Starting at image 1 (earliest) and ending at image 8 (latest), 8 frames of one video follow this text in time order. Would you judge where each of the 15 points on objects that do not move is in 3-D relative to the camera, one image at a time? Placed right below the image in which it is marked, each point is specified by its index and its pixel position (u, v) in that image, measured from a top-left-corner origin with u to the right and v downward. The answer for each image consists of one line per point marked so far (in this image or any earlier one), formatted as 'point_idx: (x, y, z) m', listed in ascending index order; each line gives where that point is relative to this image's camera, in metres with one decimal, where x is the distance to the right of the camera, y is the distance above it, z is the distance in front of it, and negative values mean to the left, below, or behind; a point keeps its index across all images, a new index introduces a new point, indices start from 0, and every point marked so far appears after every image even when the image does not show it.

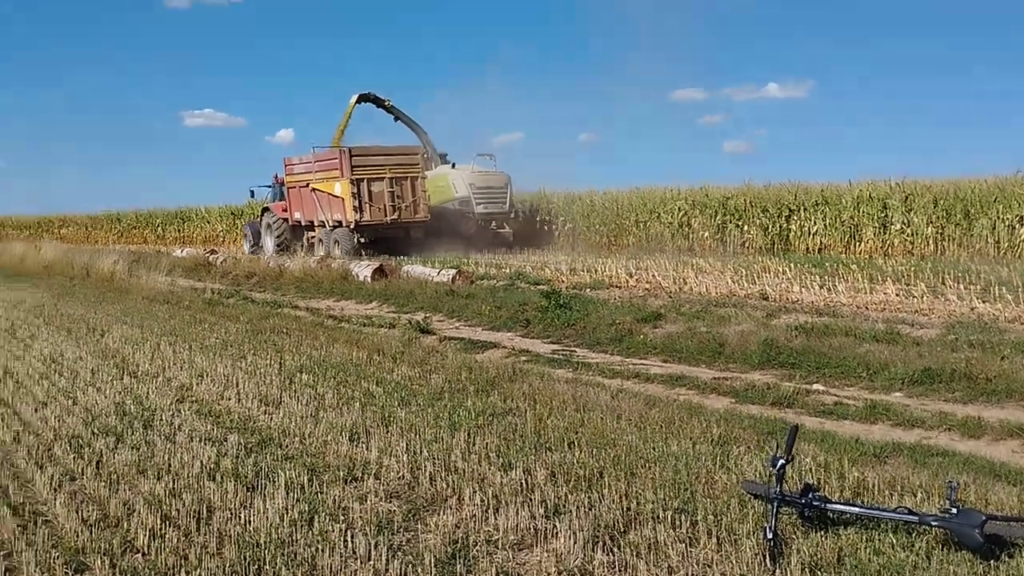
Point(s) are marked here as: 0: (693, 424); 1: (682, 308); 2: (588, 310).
0: (+1.1, -0.8, +5.1) m
1: (+2.3, -0.3, +11.4) m
2: (+1.1, -0.3, +11.7) m
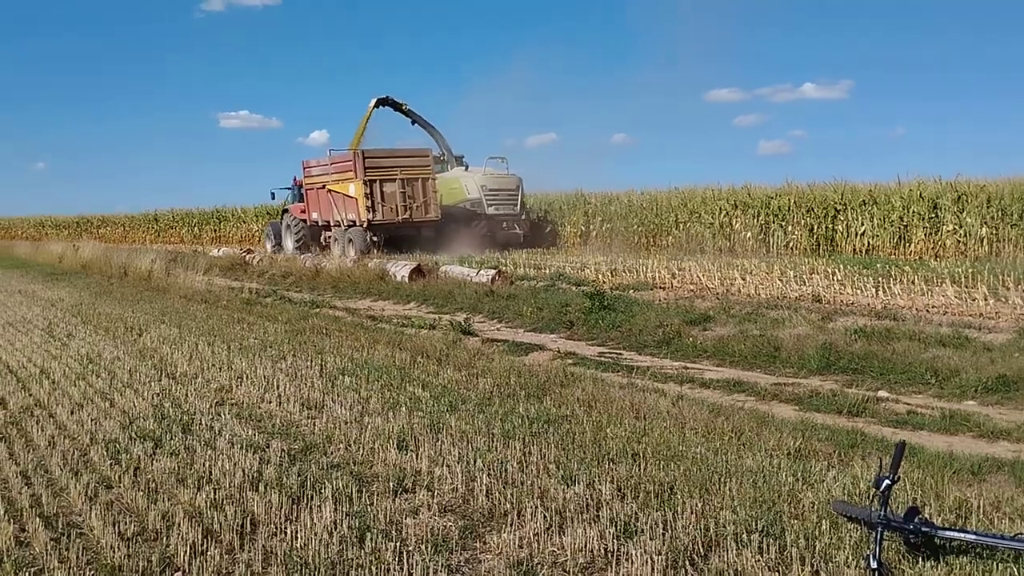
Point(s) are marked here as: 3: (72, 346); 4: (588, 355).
0: (+1.4, -0.8, +4.7) m
1: (+2.9, -0.3, +11.0) m
2: (+1.6, -0.4, +11.4) m
3: (-4.7, -0.6, +9.0) m
4: (+0.8, -0.8, +9.3) m
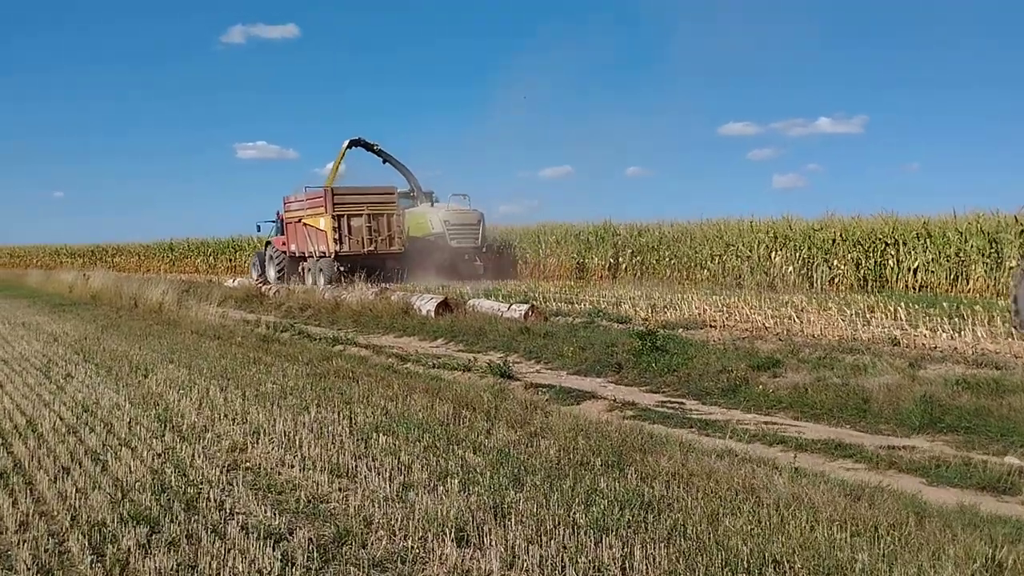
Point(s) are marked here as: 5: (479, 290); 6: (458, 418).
0: (+1.9, -1.1, +3.6) m
1: (+3.4, -0.8, +9.8) m
2: (+2.2, -0.8, +10.3) m
3: (-4.2, -1.0, +8.0) m
4: (+1.3, -1.2, +8.2) m
5: (-0.8, -0.1, +19.6) m
6: (-0.4, -1.0, +6.2) m
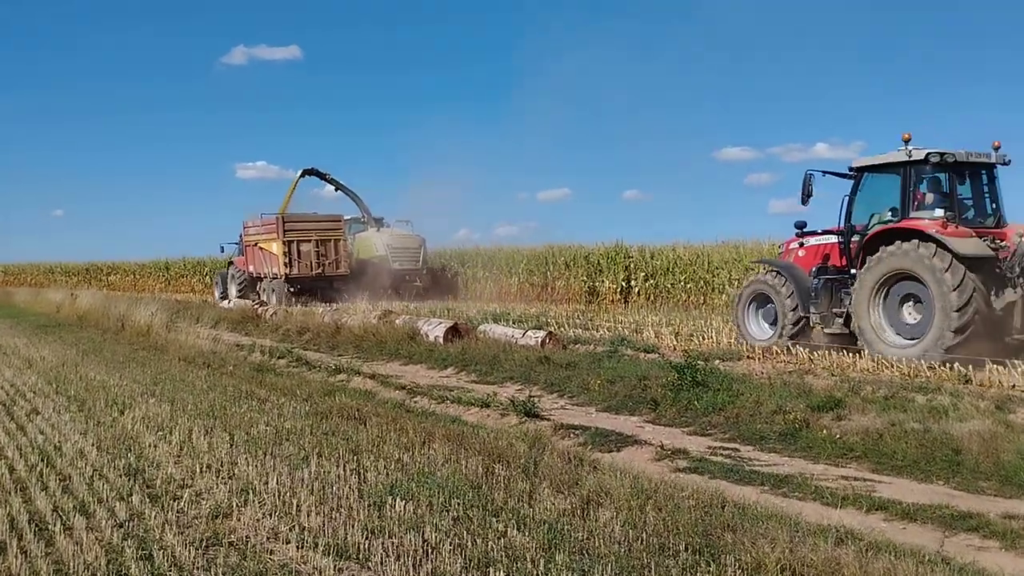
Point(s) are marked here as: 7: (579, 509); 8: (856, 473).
0: (+2.1, -1.2, +2.5) m
1: (+3.7, -1.1, +8.7) m
2: (+2.4, -1.2, +9.2) m
3: (-4.0, -1.2, +6.9) m
4: (+1.6, -1.4, +7.1) m
5: (-0.6, -0.6, +18.5) m
6: (-0.1, -1.2, +5.1) m
7: (+0.4, -1.2, +4.5) m
8: (+2.7, -1.5, +6.6) m
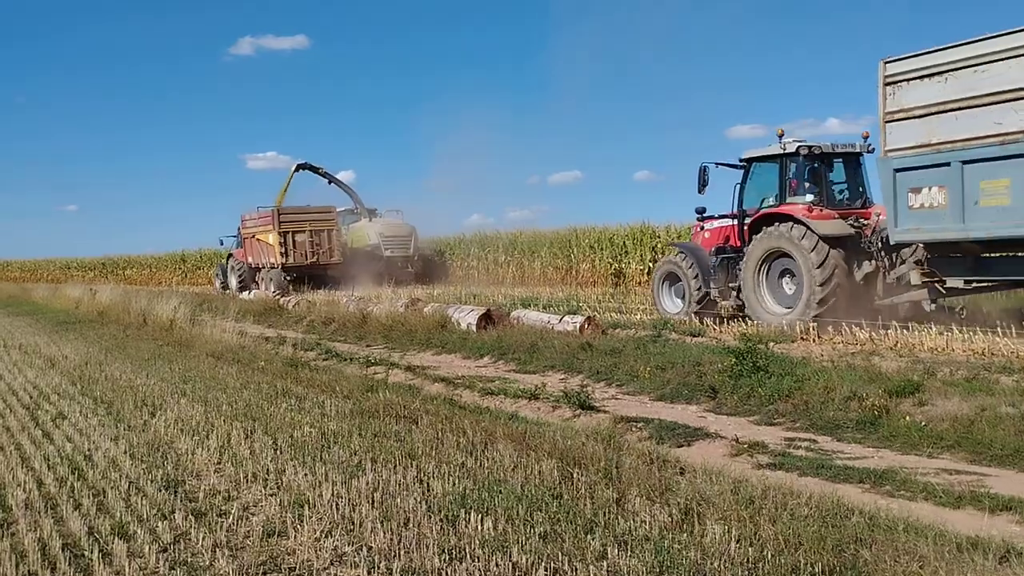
0: (+2.5, -1.1, +2.0) m
1: (+4.2, -0.8, +8.2) m
2: (+2.9, -0.9, +8.6) m
3: (-3.5, -1.2, +6.4) m
4: (+2.1, -1.2, +6.5) m
5: (+0.1, -0.2, +18.0) m
6: (+0.3, -1.1, +4.6) m
7: (+0.8, -1.1, +4.0) m
8: (+3.2, -1.3, +6.1) m
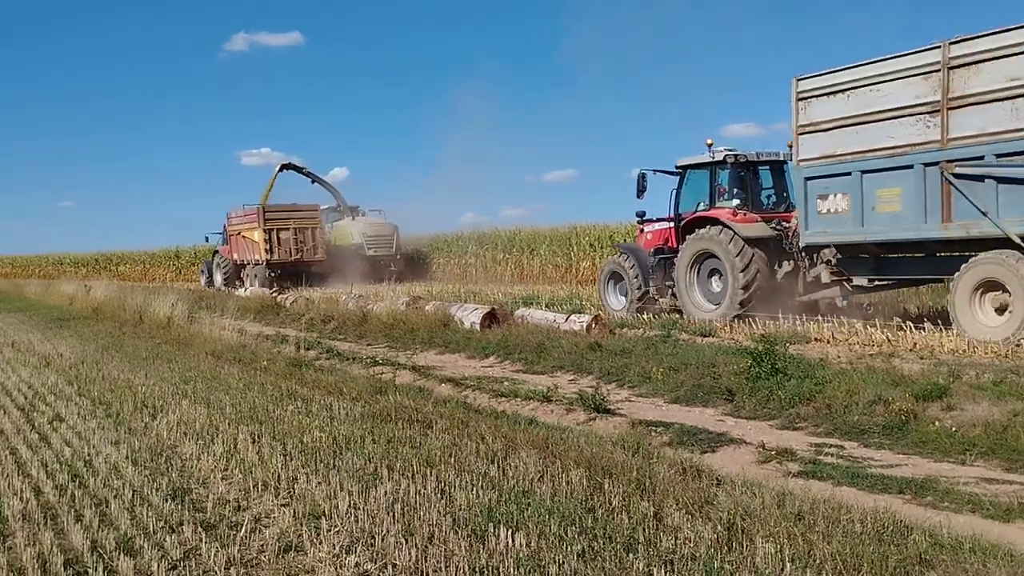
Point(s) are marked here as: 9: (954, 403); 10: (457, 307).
0: (+2.7, -1.1, +1.7) m
1: (+4.3, -0.8, +7.9) m
2: (+3.1, -0.9, +8.4) m
3: (-3.4, -1.1, +6.1) m
4: (+2.2, -1.2, +6.3) m
5: (+0.1, -0.2, +17.7) m
6: (+0.5, -1.1, +4.3) m
7: (+1.0, -1.1, +3.7) m
8: (+3.3, -1.3, +5.8) m
9: (+3.8, -1.0, +7.3) m
10: (-1.0, -0.3, +14.6) m
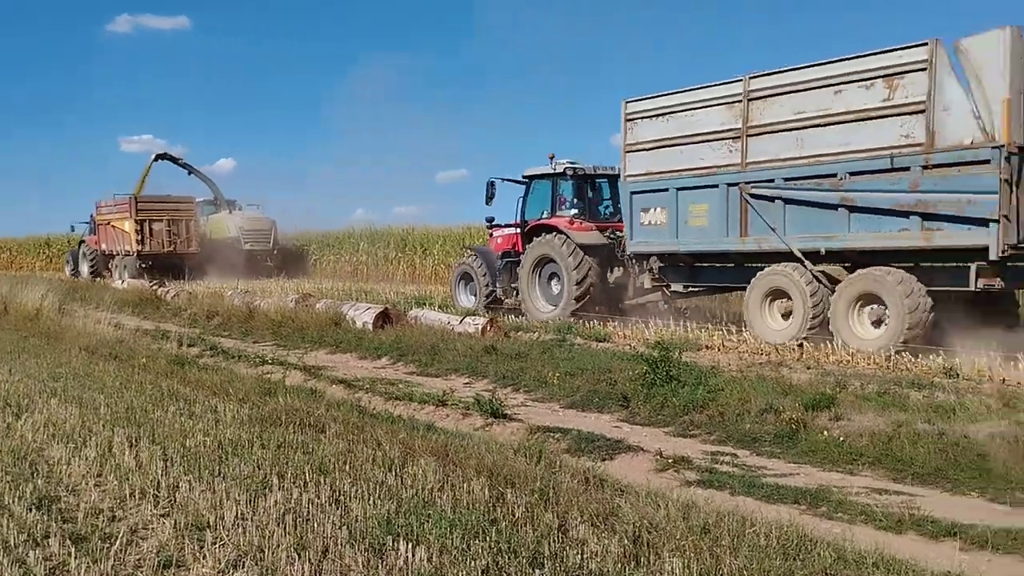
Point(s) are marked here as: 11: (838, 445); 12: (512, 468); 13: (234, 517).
0: (+2.5, -1.2, +1.8) m
1: (+3.3, -1.0, +8.2) m
2: (+2.0, -1.0, +8.5) m
3: (-4.1, -1.0, +5.5) m
4: (+1.5, -1.3, +6.3) m
5: (-2.1, -0.2, +17.4) m
6: (0.0, -1.1, +4.2) m
7: (+0.5, -1.1, +3.6) m
8: (+2.6, -1.4, +6.0) m
9: (+2.9, -1.1, +7.5) m
10: (-2.7, -0.3, +14.2) m
11: (+2.7, -1.3, +6.8) m
12: (0.0, -1.1, +5.0) m
13: (-1.4, -1.1, +4.1) m
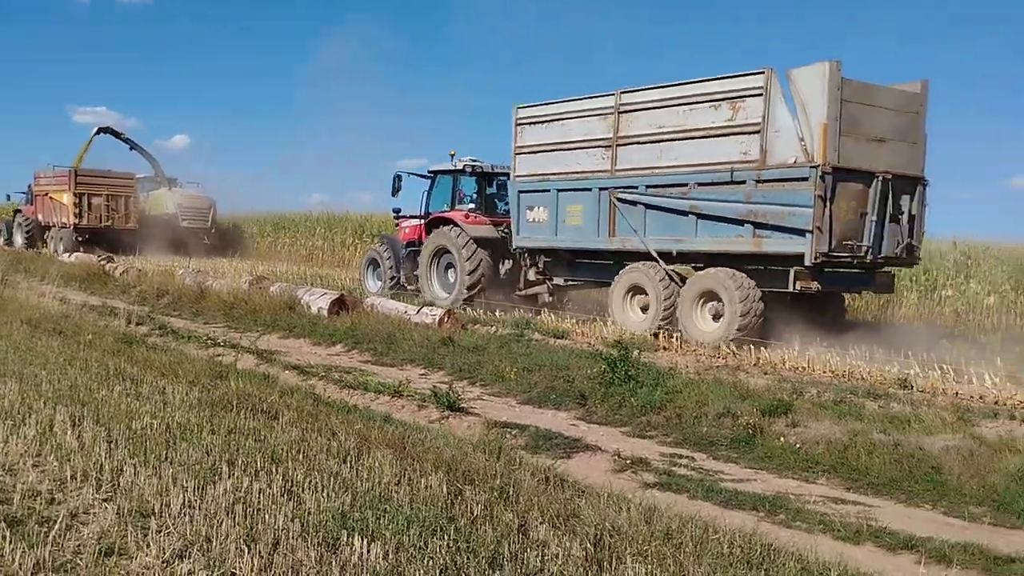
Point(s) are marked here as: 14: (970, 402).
0: (+2.4, -1.3, +1.9) m
1: (+2.9, -1.1, +8.3) m
2: (+1.6, -1.0, +8.5) m
3: (-4.3, -0.8, +5.1) m
4: (+1.1, -1.3, +6.3) m
5: (-2.9, 0.0, +17.1) m
6: (-0.2, -1.1, +4.1) m
7: (+0.4, -1.1, +3.5) m
8: (+2.3, -1.5, +6.0) m
9: (+2.6, -1.2, +7.6) m
10: (-3.4, 0.0, +13.9) m
11: (+2.3, -1.3, +6.8) m
12: (-0.2, -1.0, +4.8) m
13: (-1.6, -1.0, +3.9) m
14: (+4.2, -1.1, +8.0) m
